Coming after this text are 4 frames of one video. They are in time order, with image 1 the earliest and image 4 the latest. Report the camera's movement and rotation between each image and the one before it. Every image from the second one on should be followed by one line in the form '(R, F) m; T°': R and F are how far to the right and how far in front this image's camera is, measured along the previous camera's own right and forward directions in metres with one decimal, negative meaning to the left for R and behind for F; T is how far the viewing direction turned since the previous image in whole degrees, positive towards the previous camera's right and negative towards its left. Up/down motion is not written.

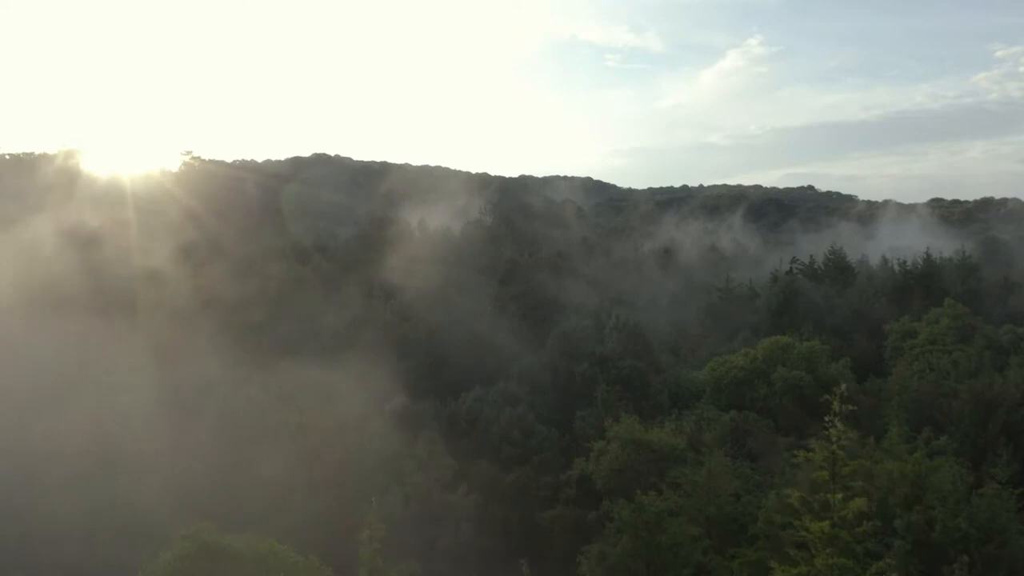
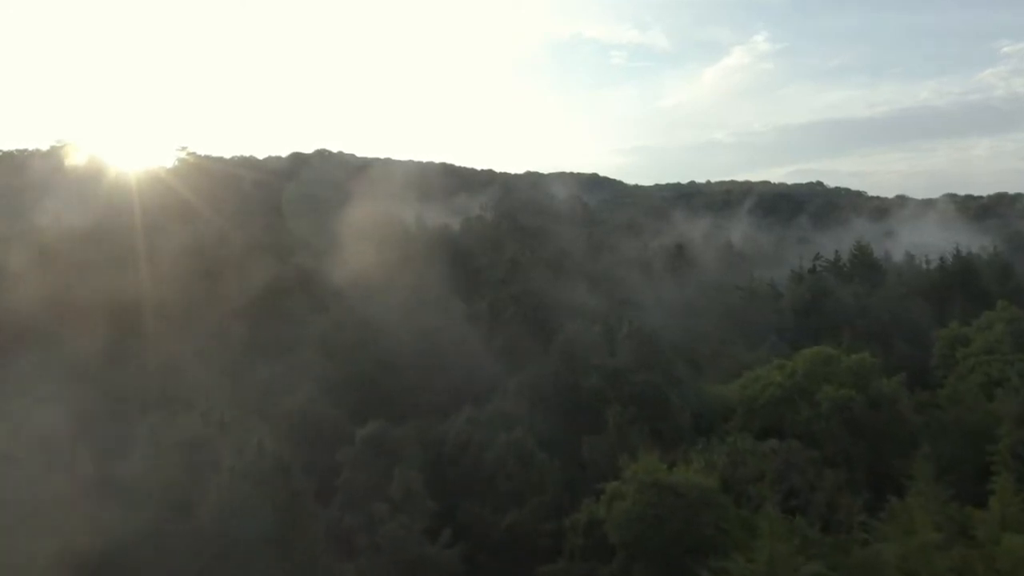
(+0.2, +3.6) m; 0°
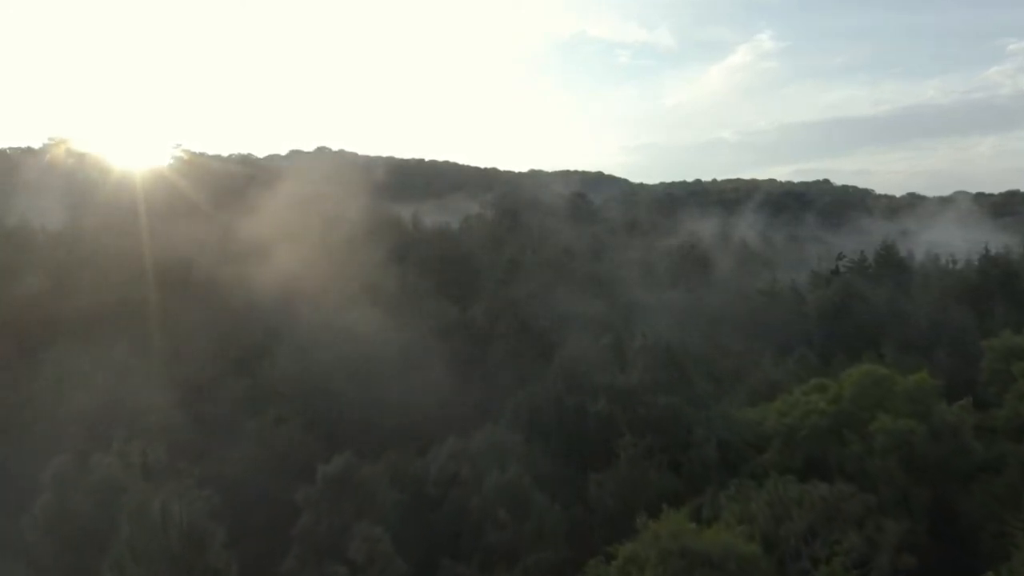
(+0.2, +3.2) m; 0°
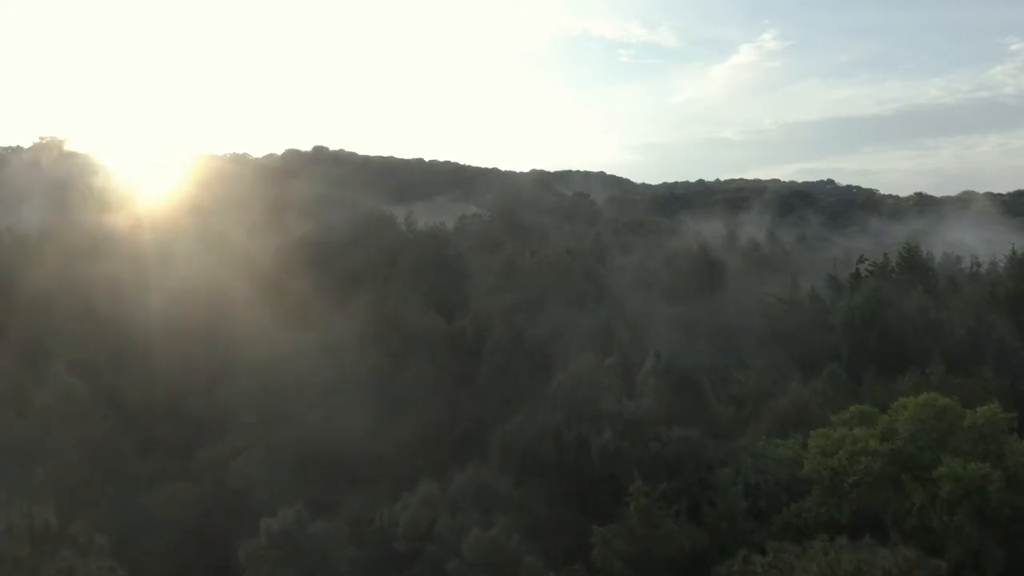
(+0.2, +2.9) m; 0°
